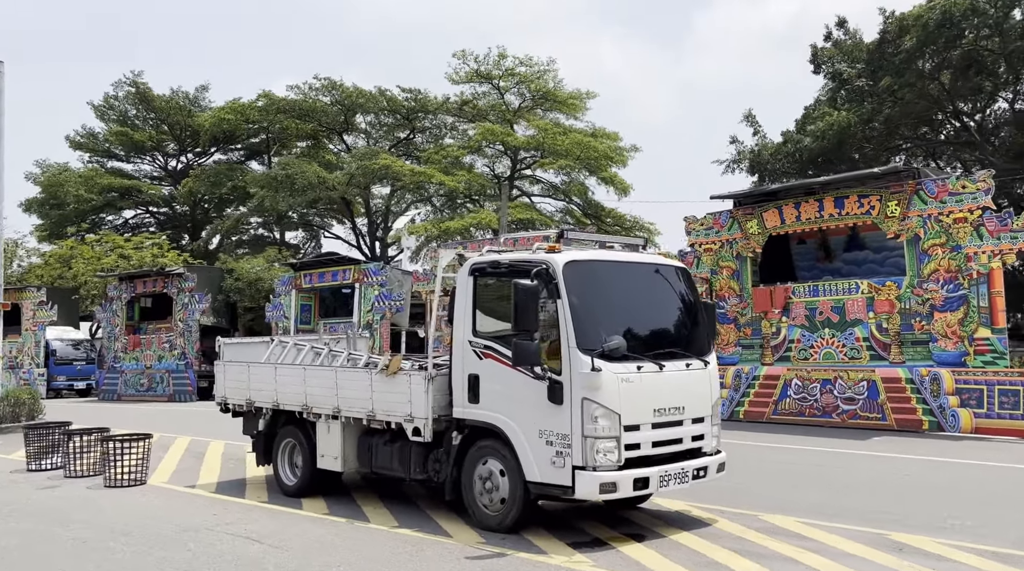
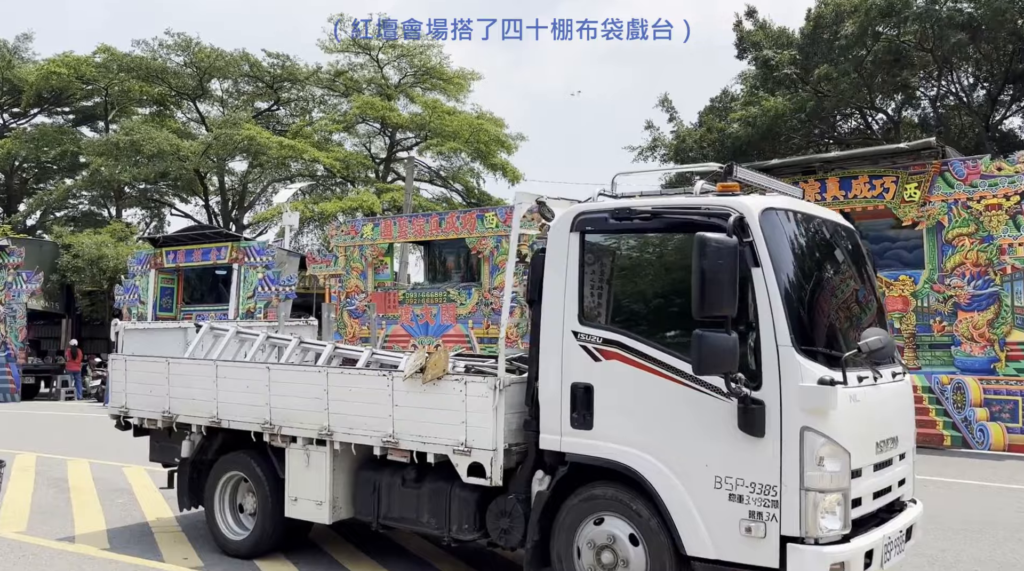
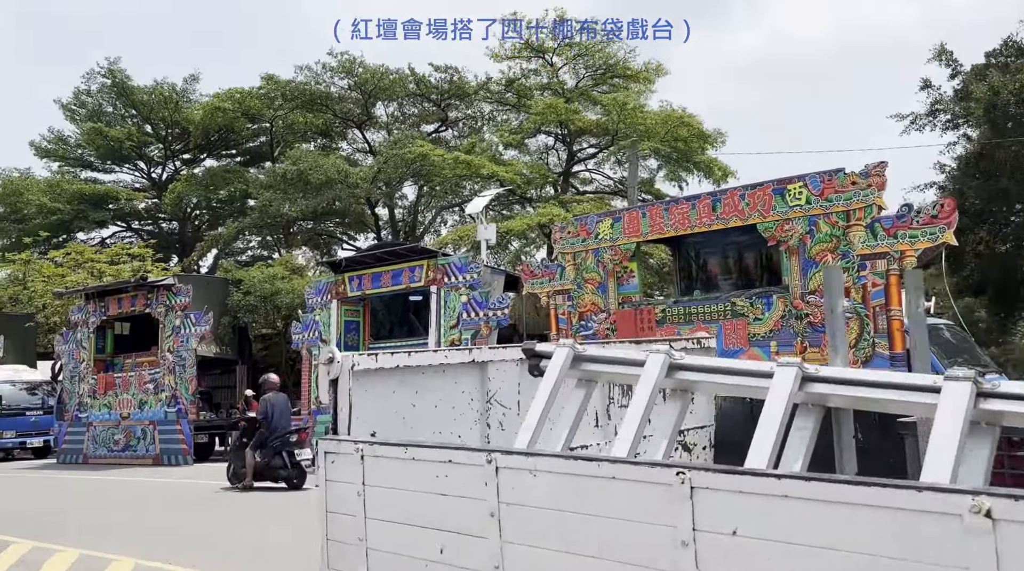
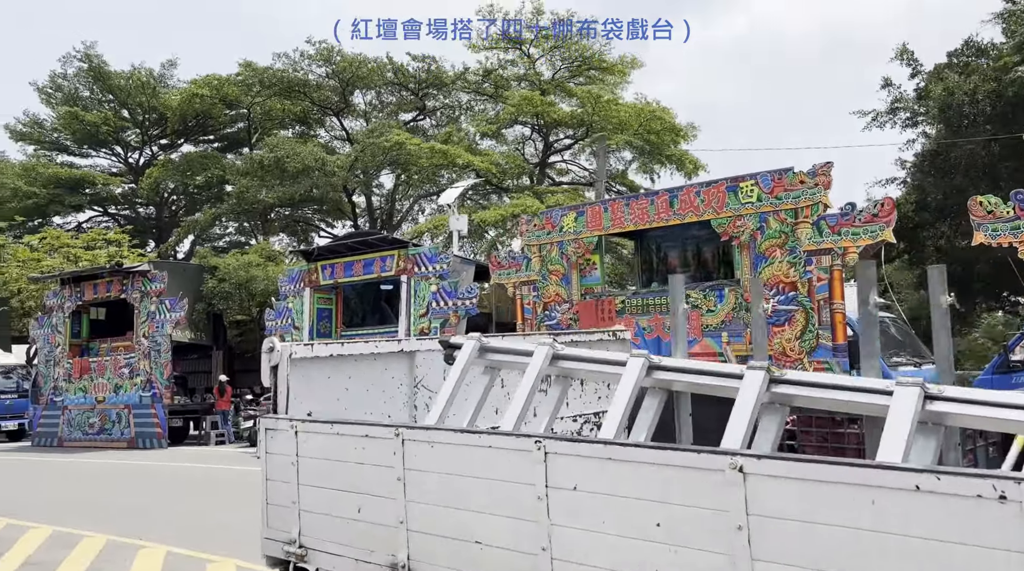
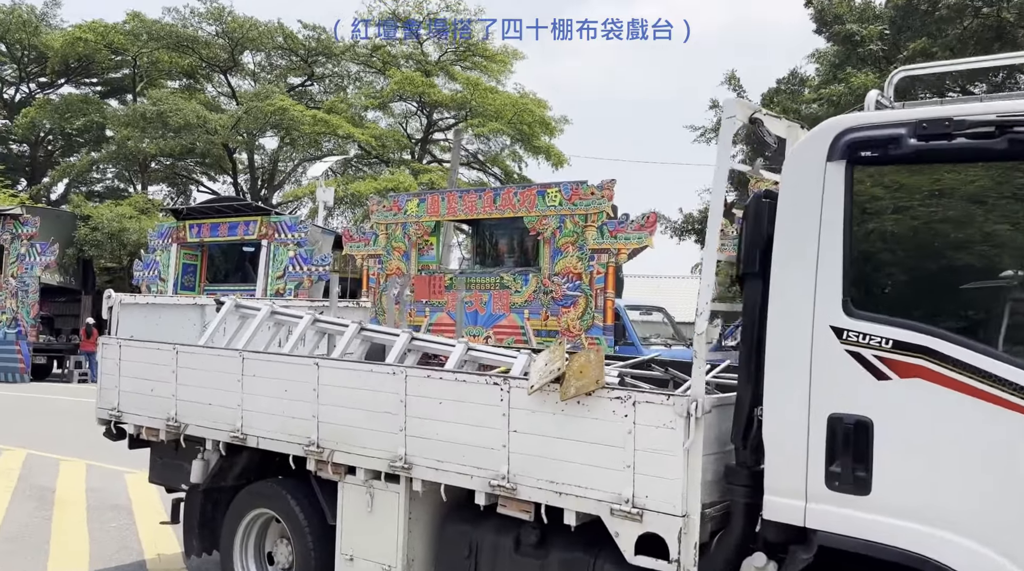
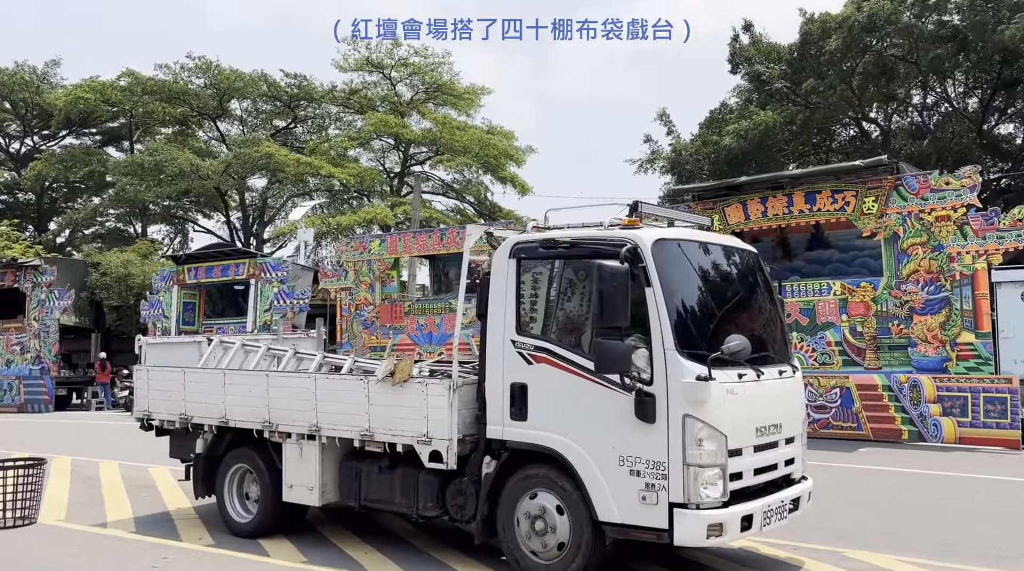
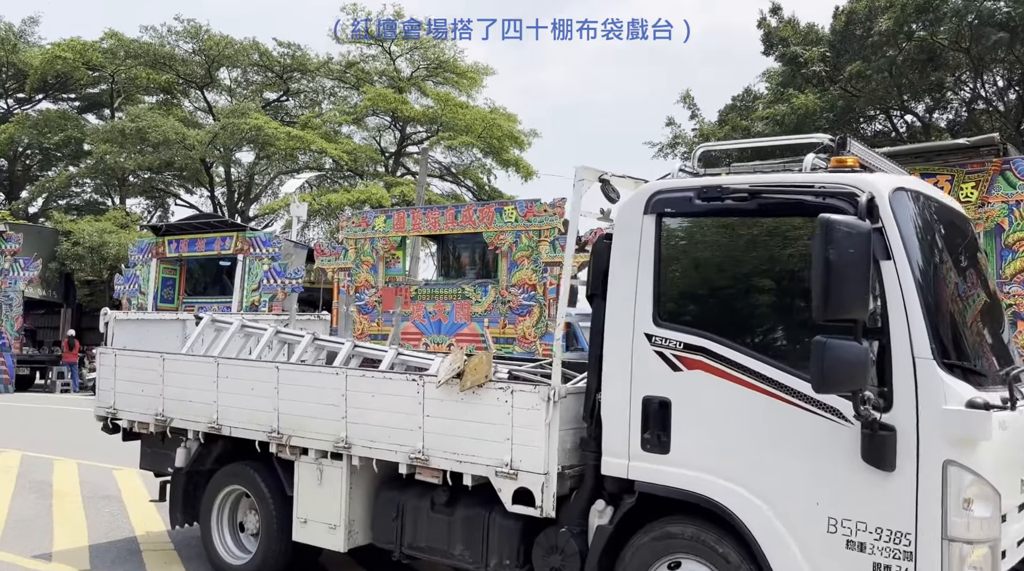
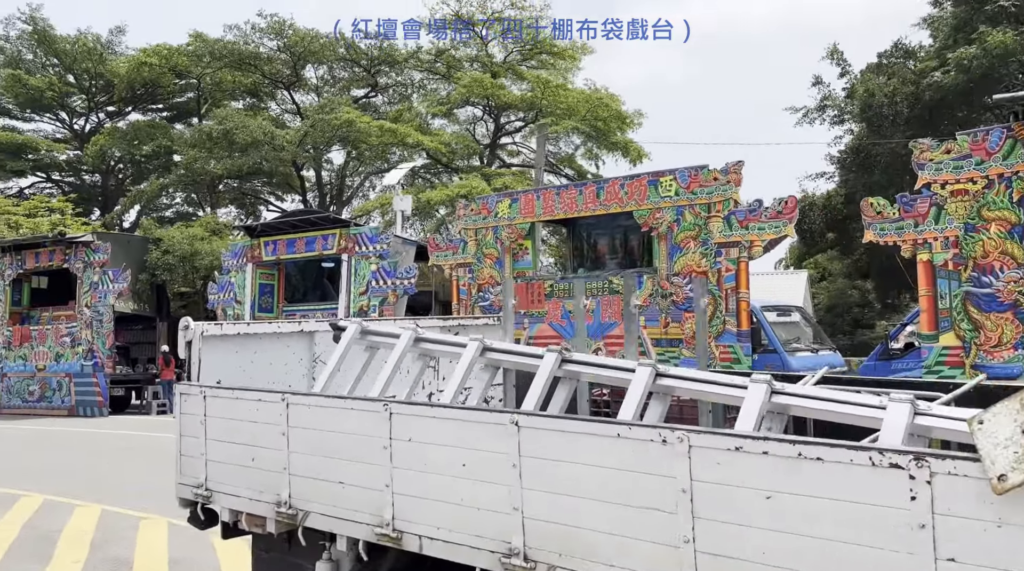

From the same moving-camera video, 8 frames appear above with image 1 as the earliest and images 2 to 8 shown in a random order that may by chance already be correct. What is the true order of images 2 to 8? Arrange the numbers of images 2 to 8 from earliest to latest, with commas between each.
6, 2, 7, 5, 8, 4, 3
